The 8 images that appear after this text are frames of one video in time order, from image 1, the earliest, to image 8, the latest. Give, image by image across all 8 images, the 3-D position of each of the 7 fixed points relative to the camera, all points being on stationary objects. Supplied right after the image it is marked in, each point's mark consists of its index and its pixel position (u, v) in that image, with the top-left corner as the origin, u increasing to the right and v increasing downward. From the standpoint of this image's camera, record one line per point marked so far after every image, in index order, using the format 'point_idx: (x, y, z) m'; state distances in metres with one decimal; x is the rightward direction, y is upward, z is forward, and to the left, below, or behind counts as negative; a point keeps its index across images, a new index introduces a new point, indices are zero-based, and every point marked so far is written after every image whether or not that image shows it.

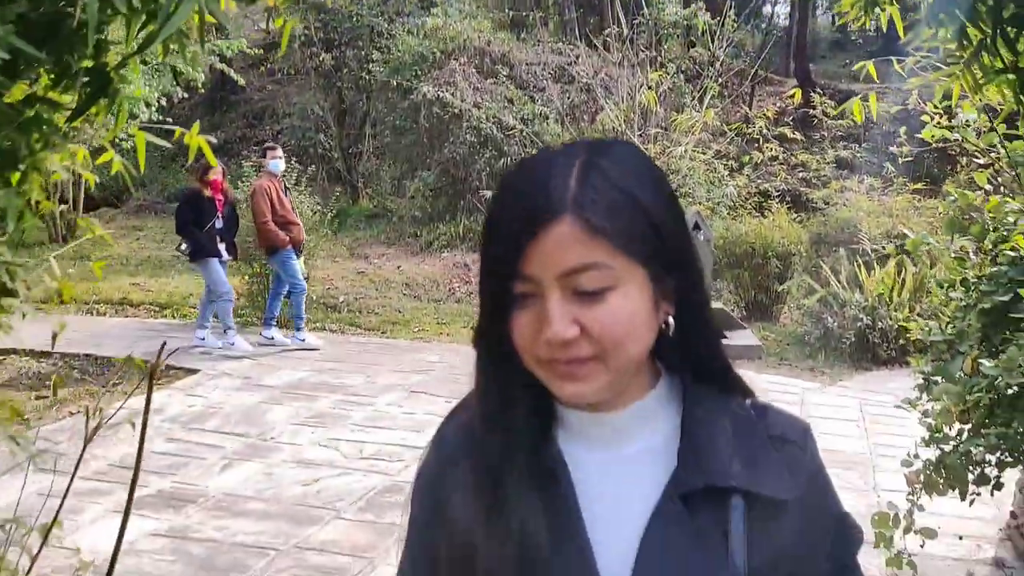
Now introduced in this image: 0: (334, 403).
0: (-0.9, -0.6, +4.4) m
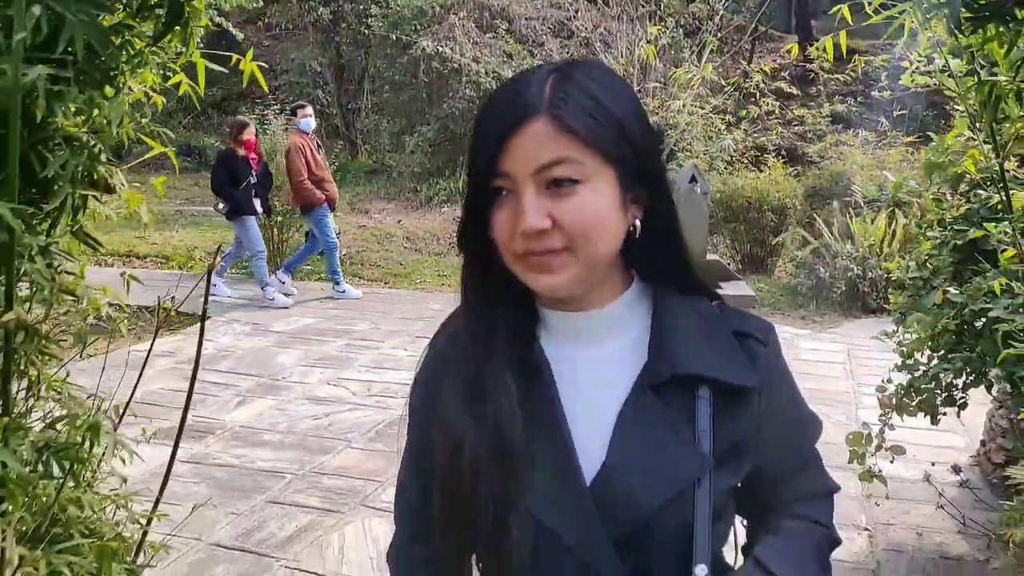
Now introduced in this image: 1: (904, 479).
0: (-0.9, -0.3, +4.5) m
1: (+1.3, -0.6, +2.8) m
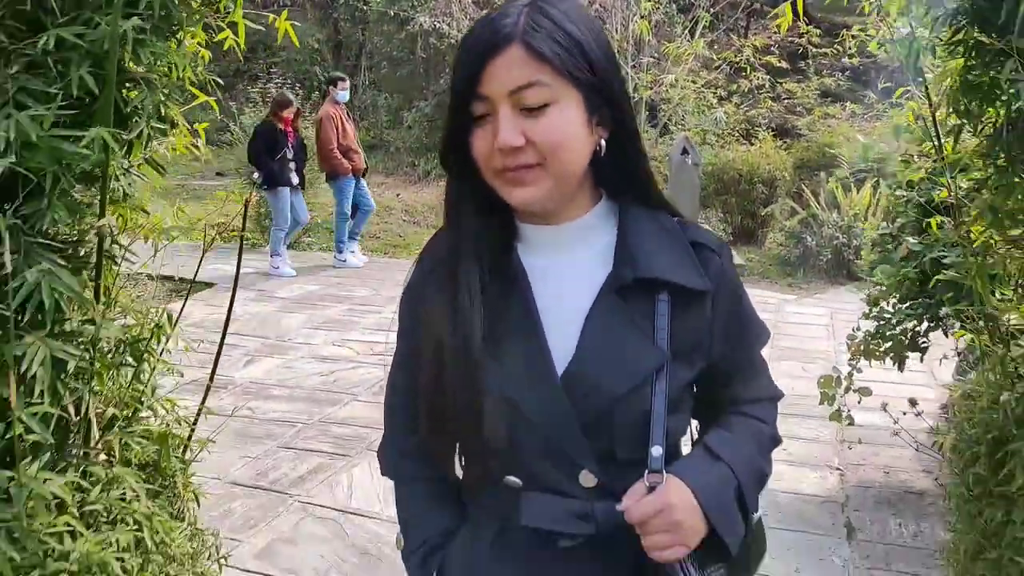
0: (-0.9, -0.1, +4.7) m
1: (+1.3, -0.5, +3.0) m
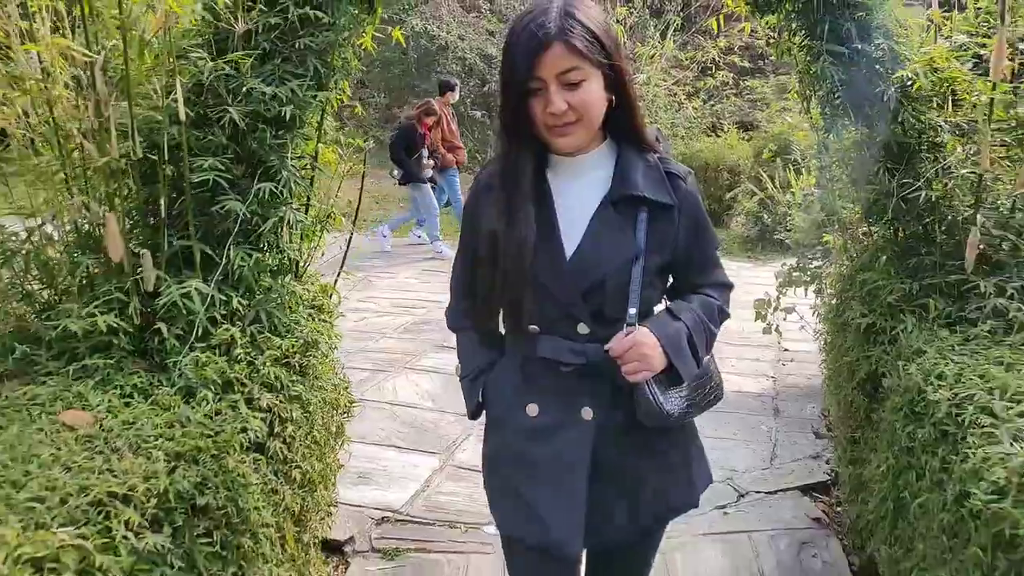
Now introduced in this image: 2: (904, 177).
0: (-1.0, +0.1, +5.4) m
1: (+1.3, -0.3, +3.8) m
2: (+0.8, +0.2, +1.8) m
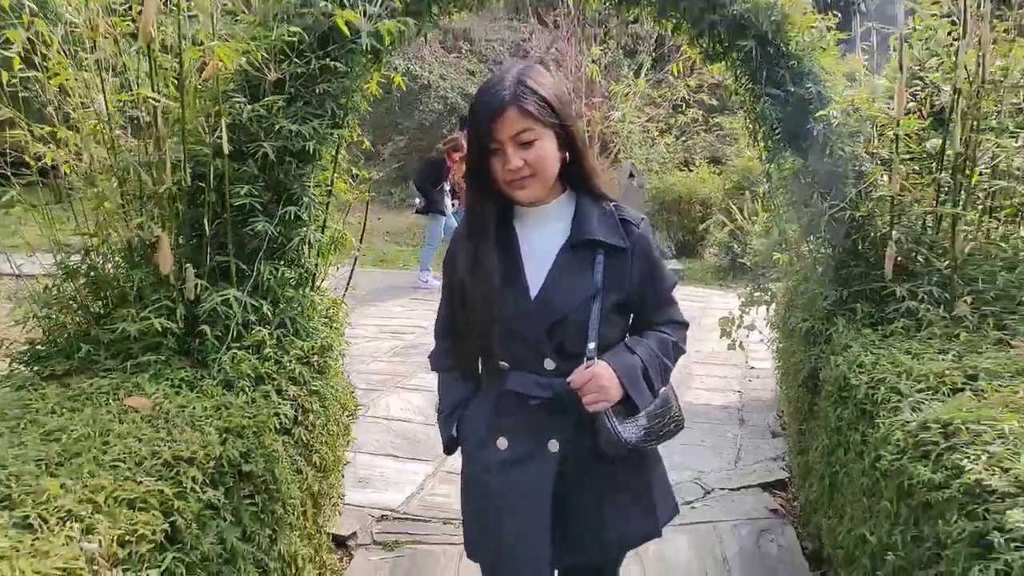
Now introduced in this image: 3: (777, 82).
0: (-1.1, -0.1, +5.7) m
1: (+1.2, -0.4, +4.1) m
2: (+0.8, +0.2, +2.1) m
3: (+0.6, +0.5, +2.1) m
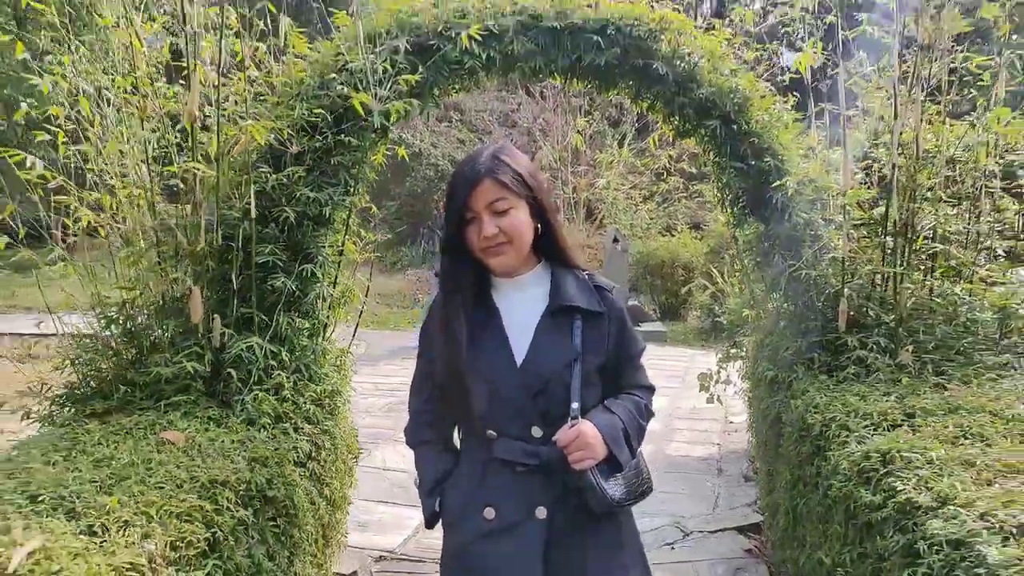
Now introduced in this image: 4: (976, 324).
0: (-1.2, -0.5, +5.9) m
1: (+1.2, -0.7, +4.3) m
2: (+0.8, +0.1, +2.3) m
3: (+0.6, +0.4, +2.3) m
4: (+1.2, -0.1, +2.2) m
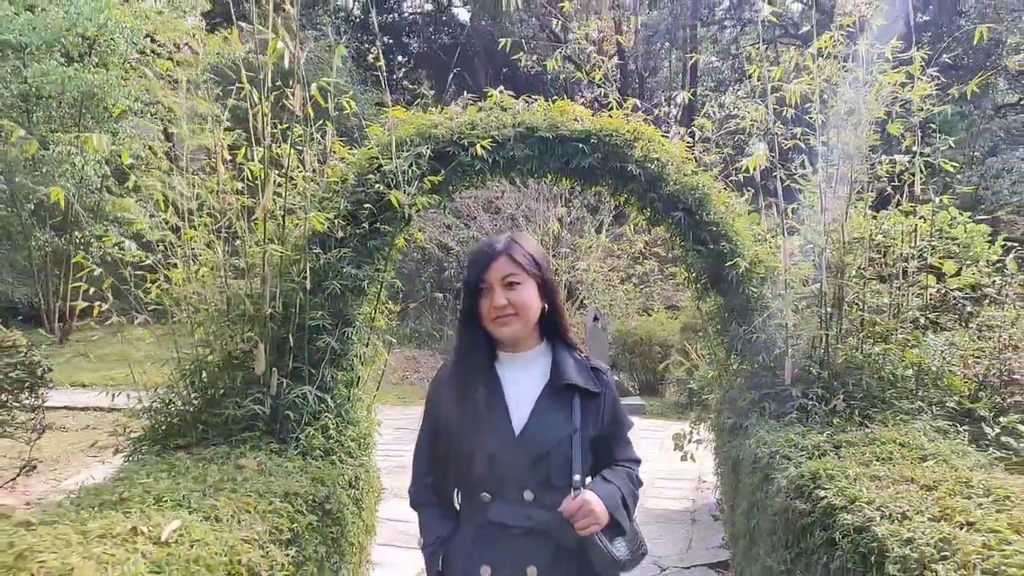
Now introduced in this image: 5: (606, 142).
0: (-1.2, -1.1, +6.2) m
1: (+1.1, -1.1, +4.7) m
2: (+0.8, -0.1, +2.8) m
3: (+0.6, +0.2, +2.8) m
4: (+1.2, -0.3, +2.7) m
5: (+0.3, +0.5, +2.7) m
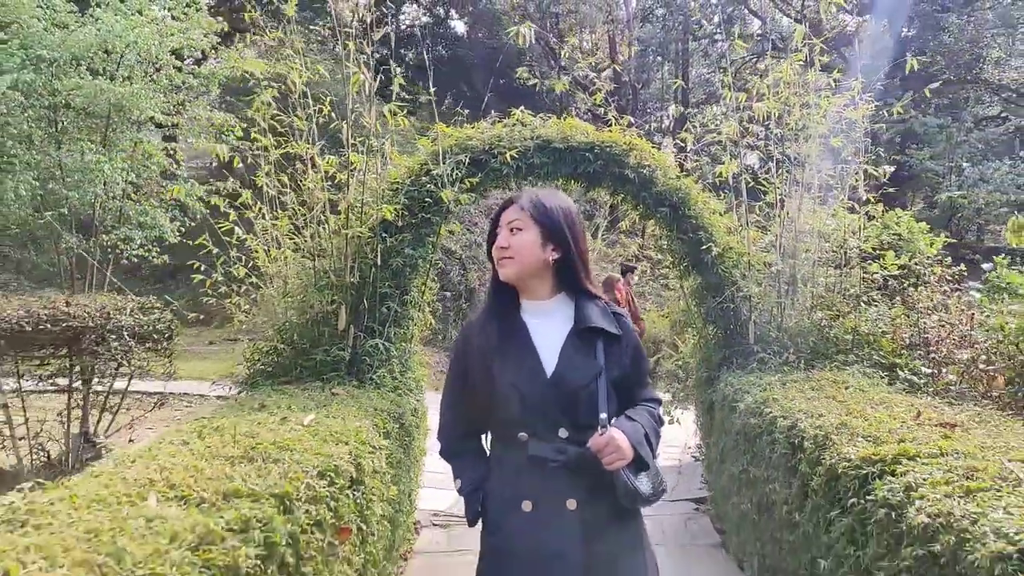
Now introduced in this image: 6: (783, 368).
0: (-1.2, -1.0, +6.9) m
1: (+1.2, -1.0, +5.4) m
2: (+0.8, 0.0, +3.5) m
3: (+0.7, +0.2, +3.5) m
4: (+1.3, -0.2, +3.4) m
5: (+0.4, +0.6, +3.4) m
6: (+1.0, -0.3, +3.2) m
